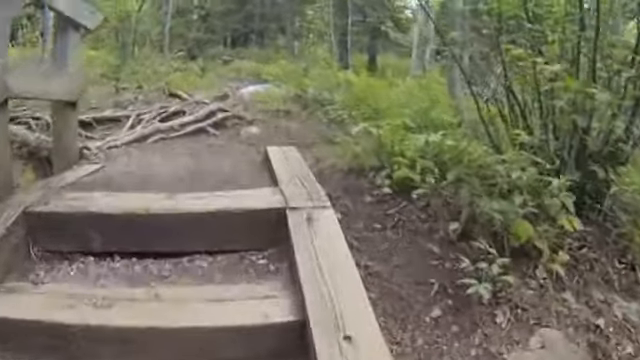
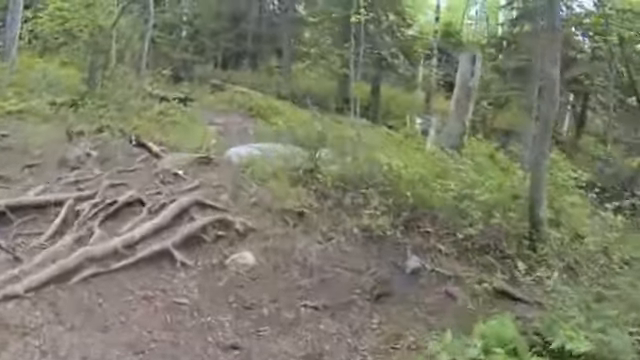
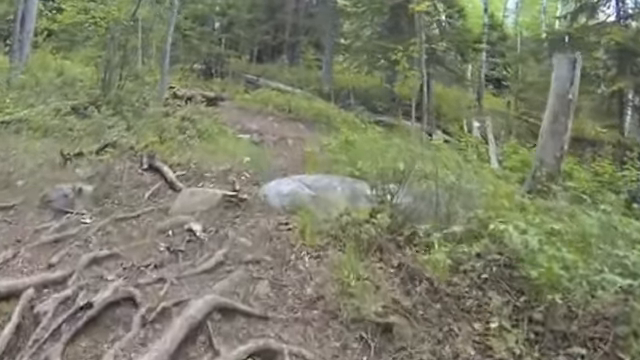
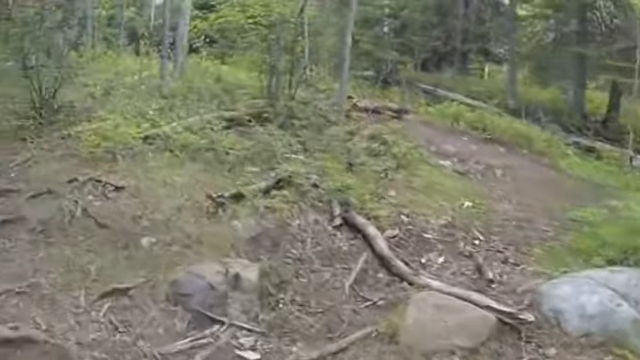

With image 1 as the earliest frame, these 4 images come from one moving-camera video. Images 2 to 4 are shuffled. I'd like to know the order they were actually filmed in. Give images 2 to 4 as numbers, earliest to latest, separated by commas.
2, 3, 4
